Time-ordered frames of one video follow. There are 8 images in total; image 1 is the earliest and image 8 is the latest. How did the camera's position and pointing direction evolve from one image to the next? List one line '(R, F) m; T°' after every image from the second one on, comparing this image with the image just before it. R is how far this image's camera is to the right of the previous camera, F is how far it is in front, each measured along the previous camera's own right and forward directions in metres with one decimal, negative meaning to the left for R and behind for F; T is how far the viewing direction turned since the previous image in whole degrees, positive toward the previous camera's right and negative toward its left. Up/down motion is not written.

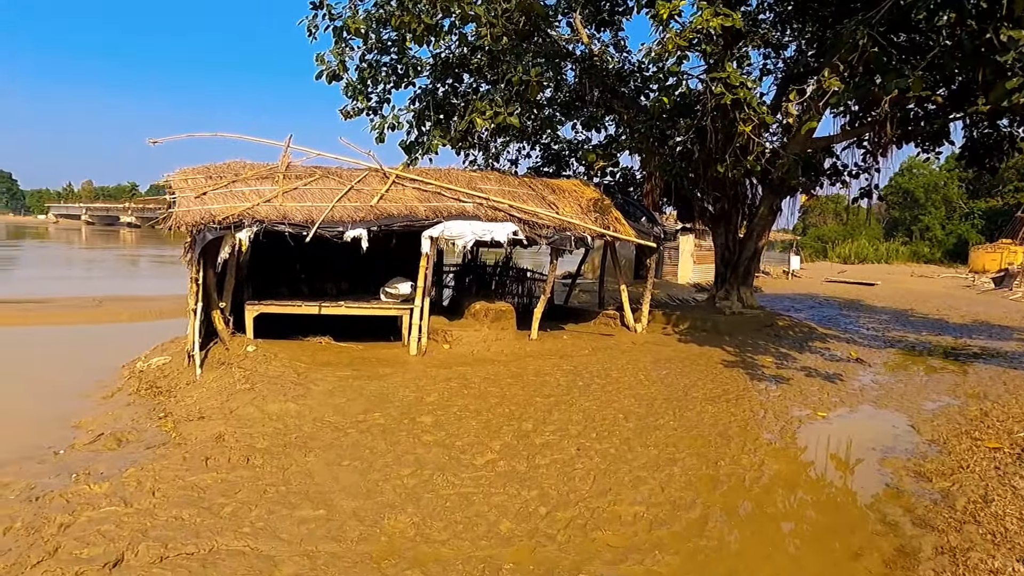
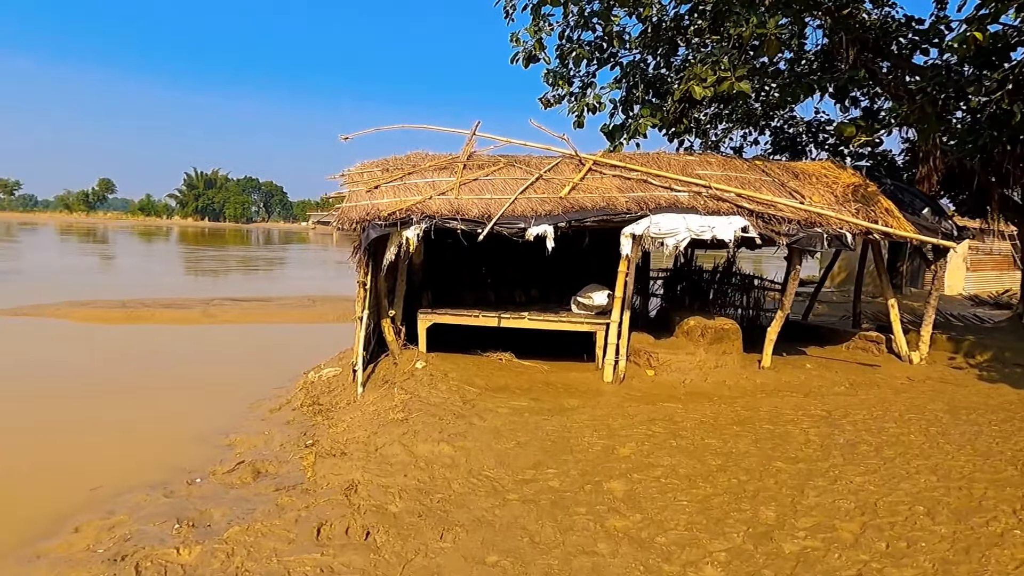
(-0.1, +2.0) m; -18°
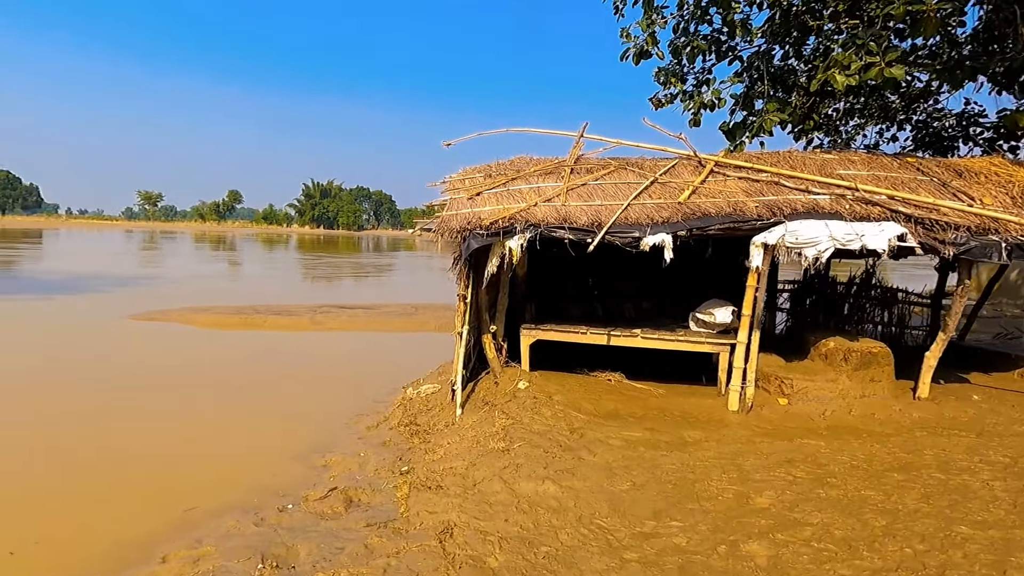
(-0.1, +0.7) m; -9°
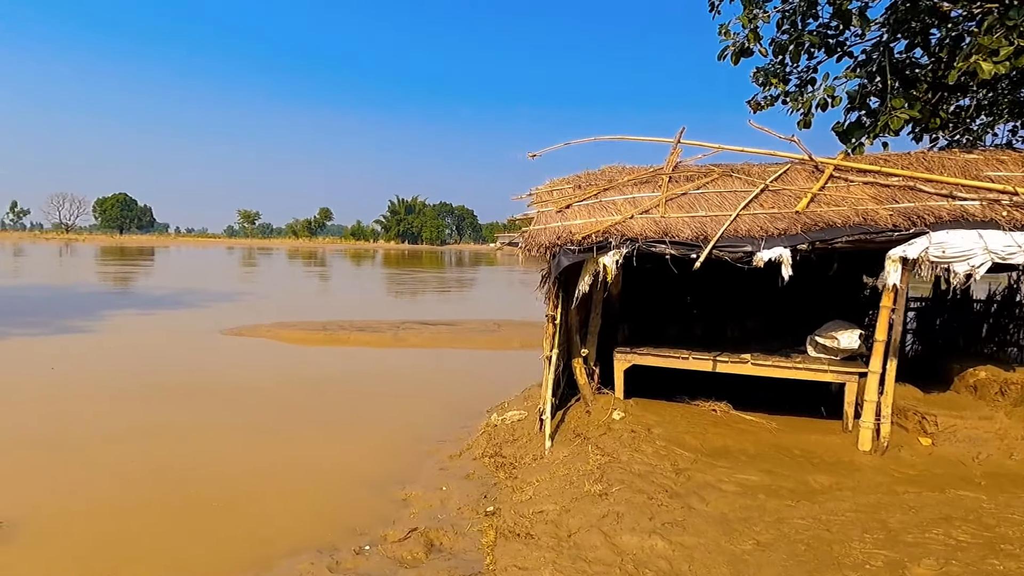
(-0.1, +0.6) m; -7°
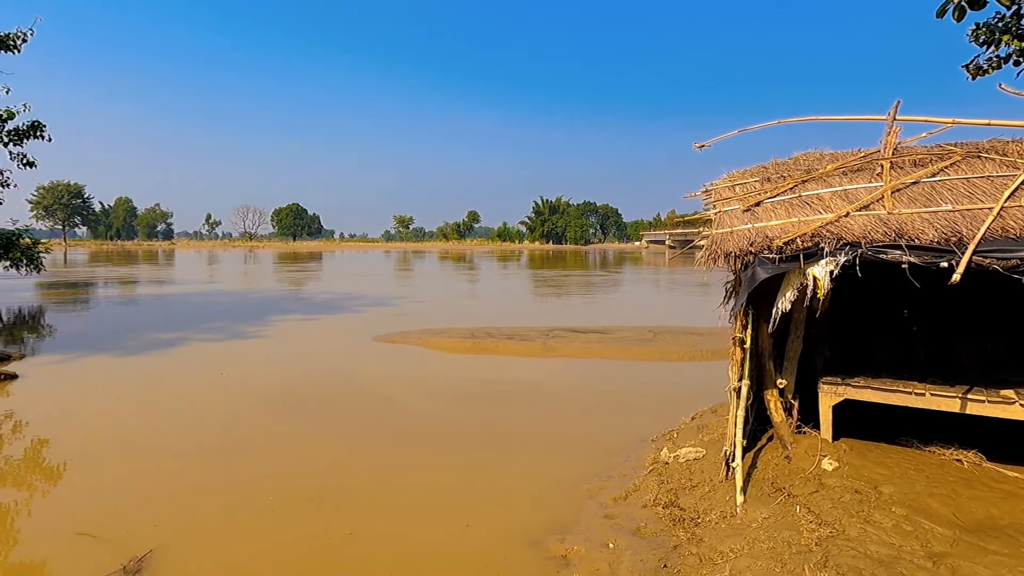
(-0.3, +1.0) m; -12°
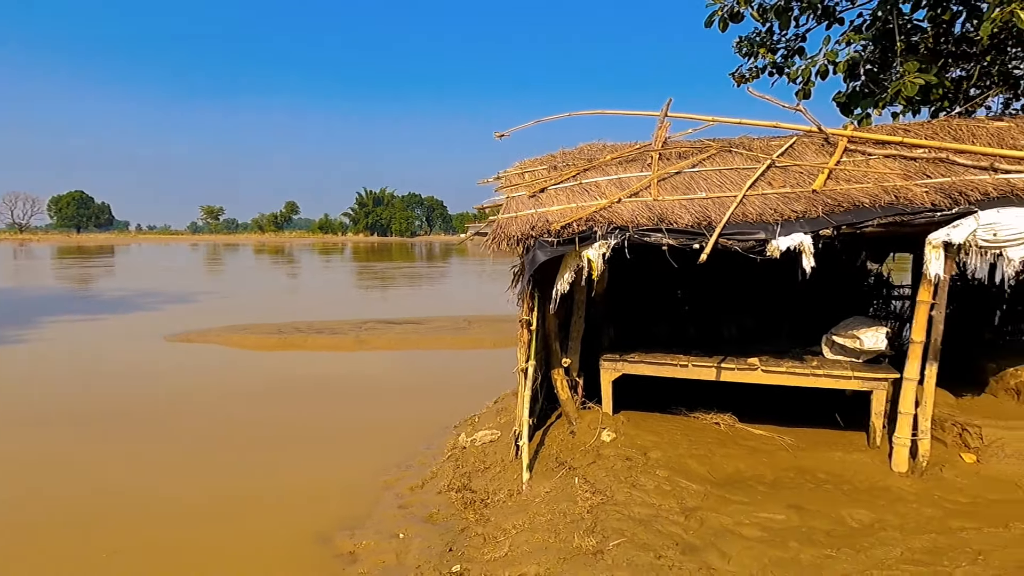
(+0.3, +0.1) m; +15°
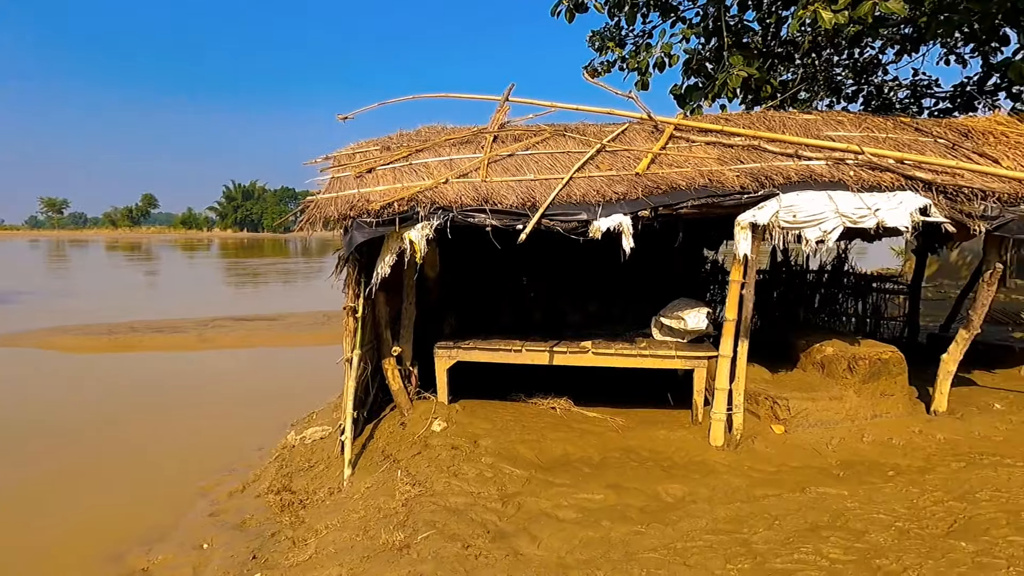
(+0.5, +0.2) m; +10°
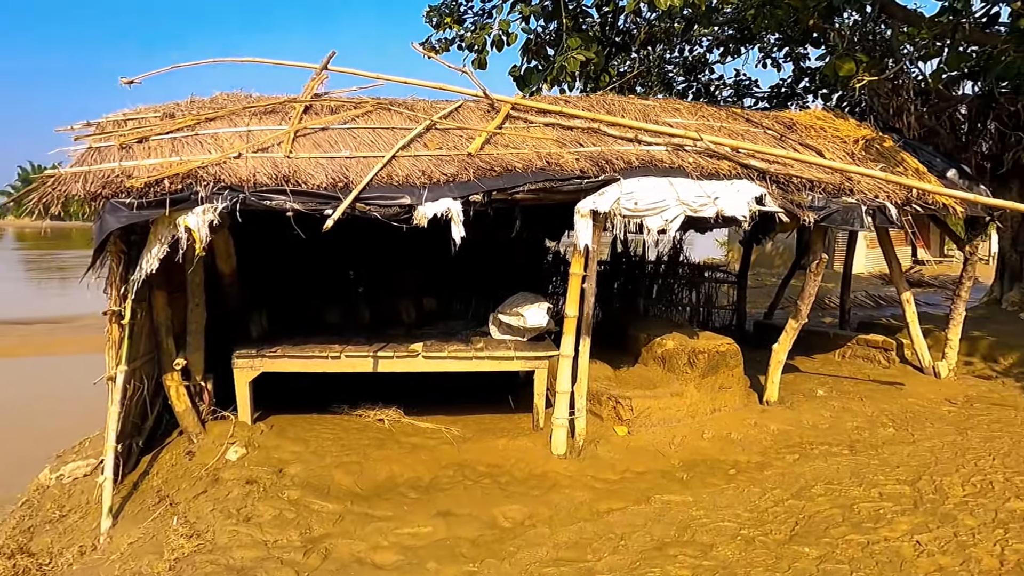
(+0.2, +0.7) m; +13°
